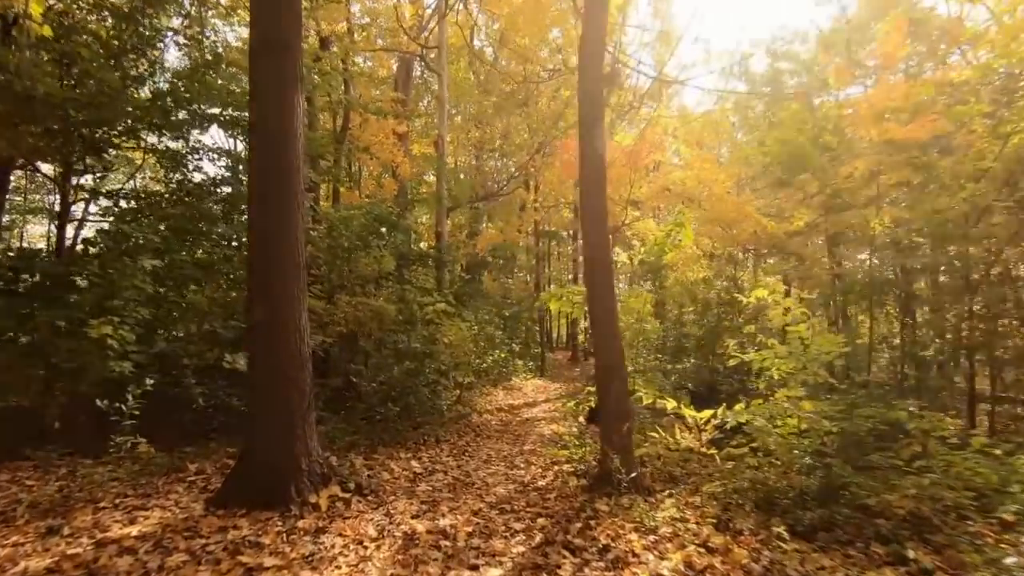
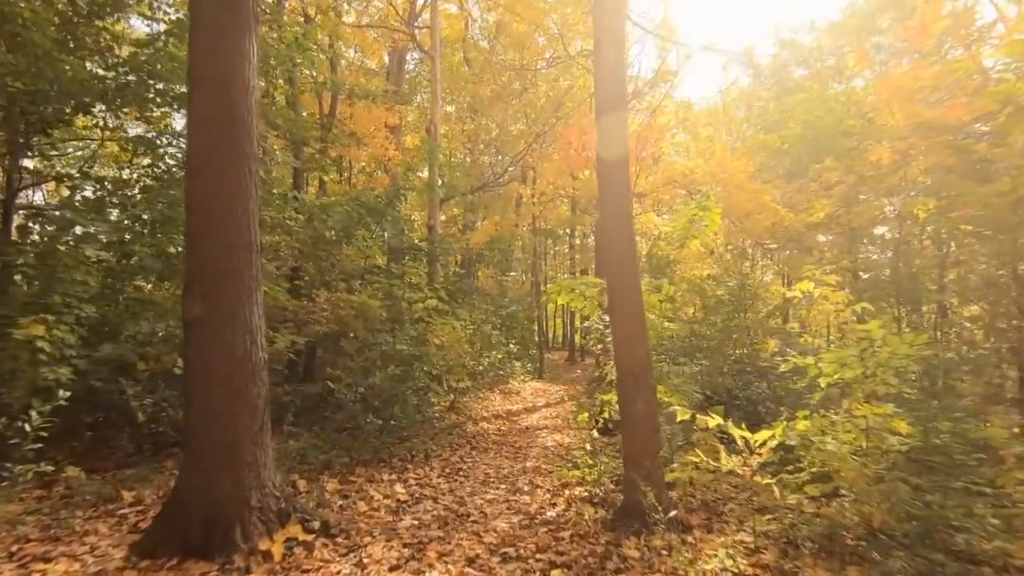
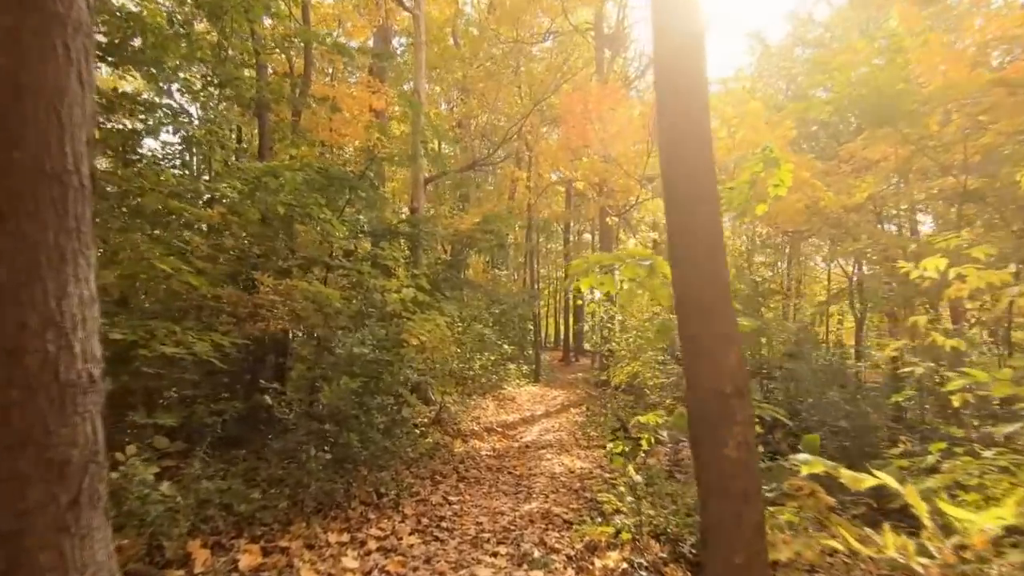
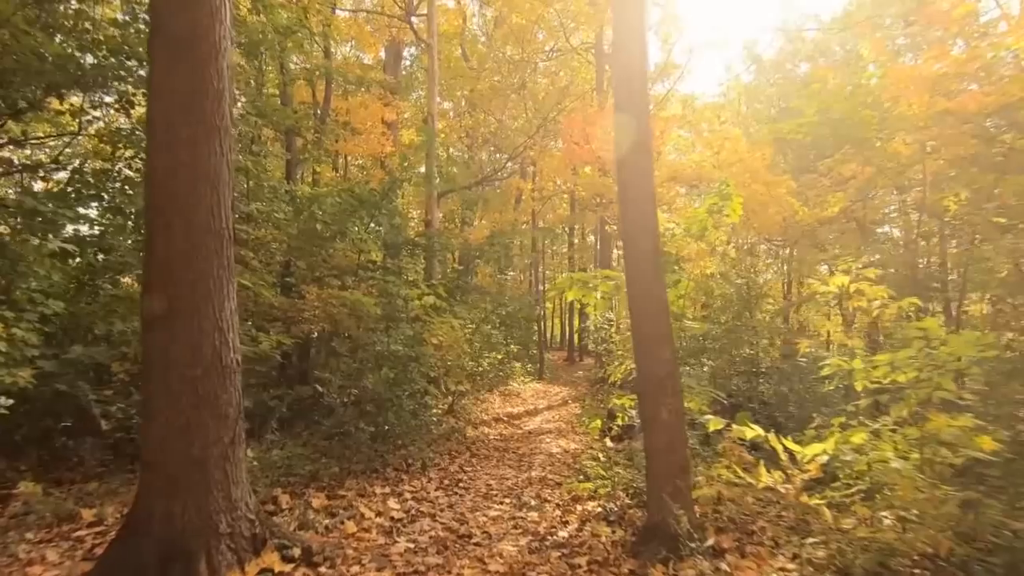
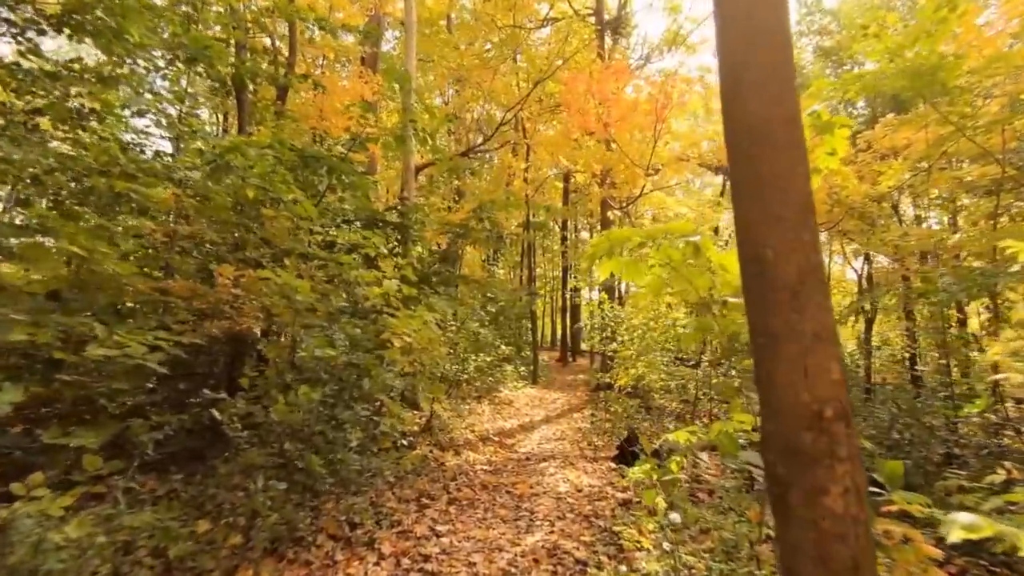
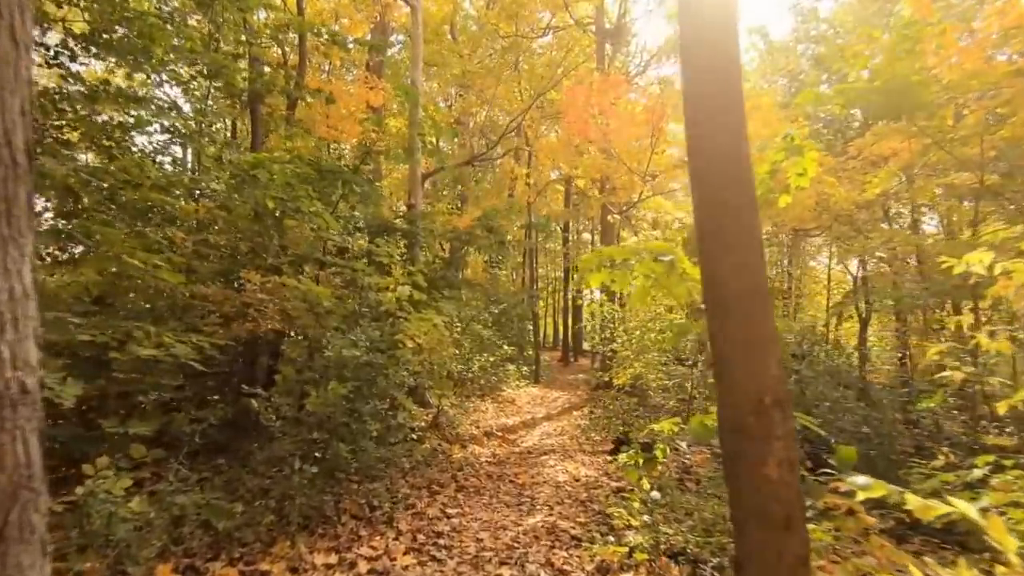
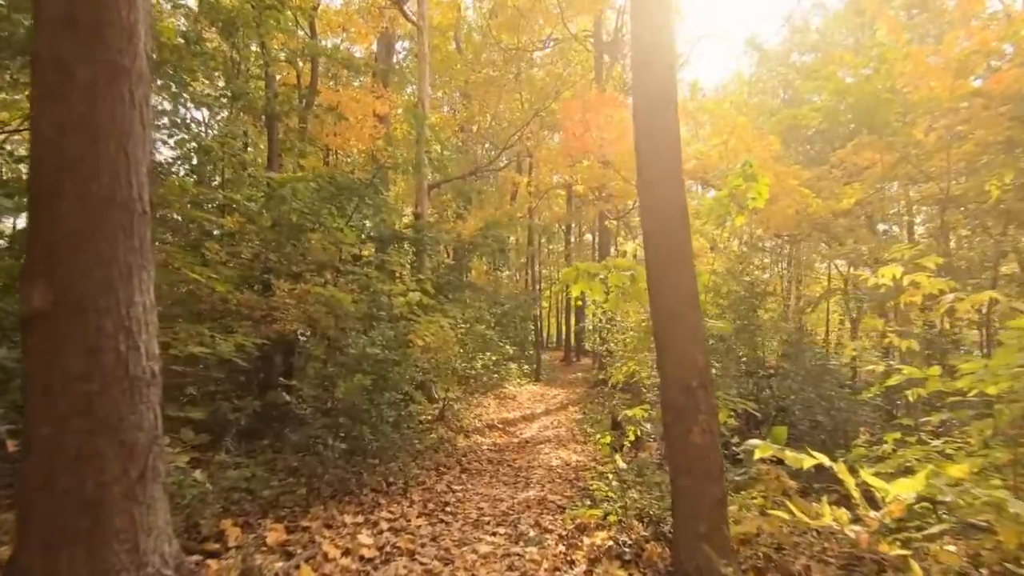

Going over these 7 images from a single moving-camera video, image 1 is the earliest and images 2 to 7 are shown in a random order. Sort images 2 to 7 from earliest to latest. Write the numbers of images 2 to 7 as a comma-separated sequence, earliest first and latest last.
2, 4, 7, 3, 6, 5
